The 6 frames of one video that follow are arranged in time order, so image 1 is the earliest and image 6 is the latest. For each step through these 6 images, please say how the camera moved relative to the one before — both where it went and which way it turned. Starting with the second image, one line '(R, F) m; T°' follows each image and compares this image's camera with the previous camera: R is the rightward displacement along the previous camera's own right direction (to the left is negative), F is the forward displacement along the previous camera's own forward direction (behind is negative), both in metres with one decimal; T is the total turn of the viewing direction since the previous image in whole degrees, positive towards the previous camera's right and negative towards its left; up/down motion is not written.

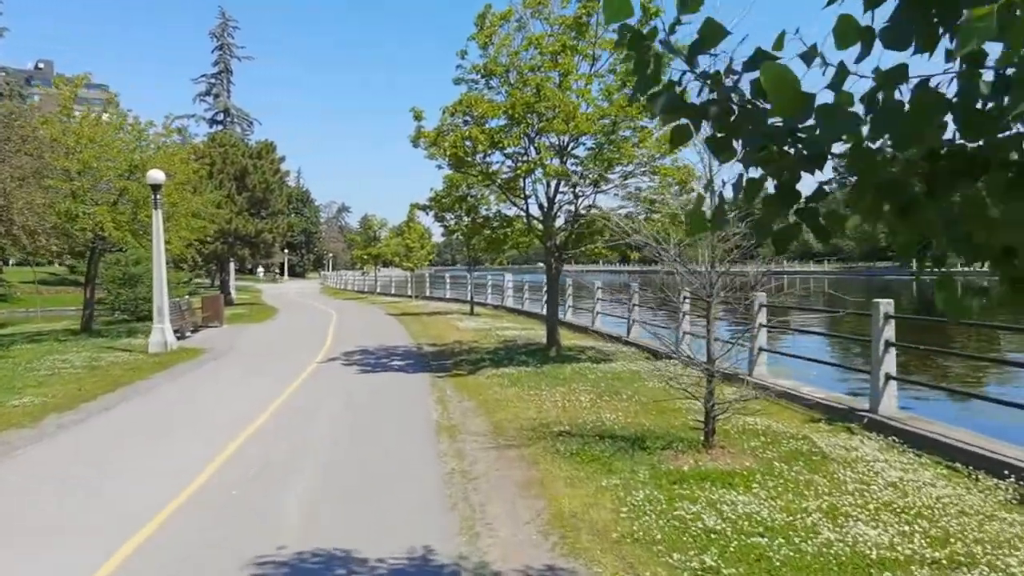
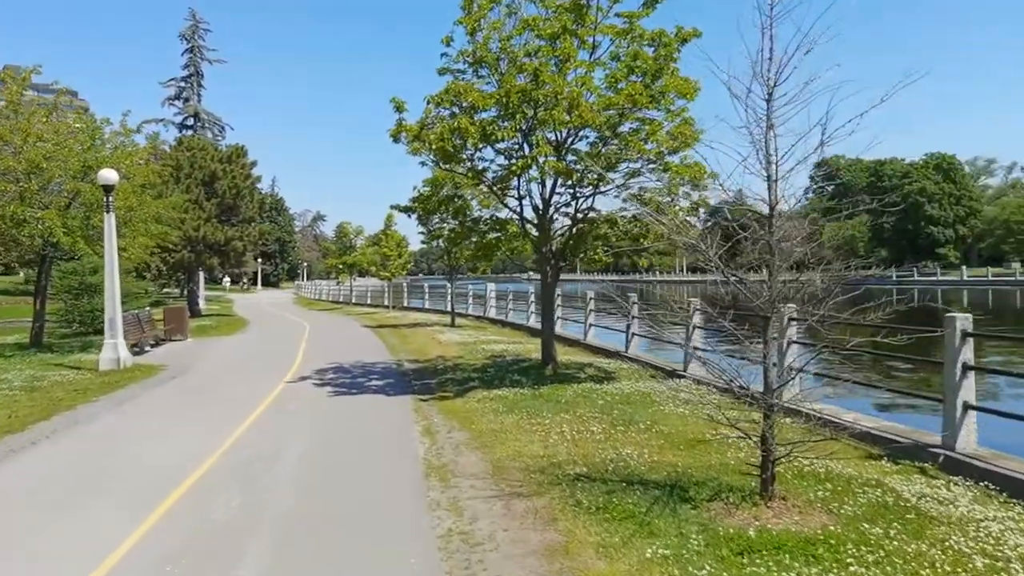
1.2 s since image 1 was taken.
(-0.3, +1.6) m; +2°
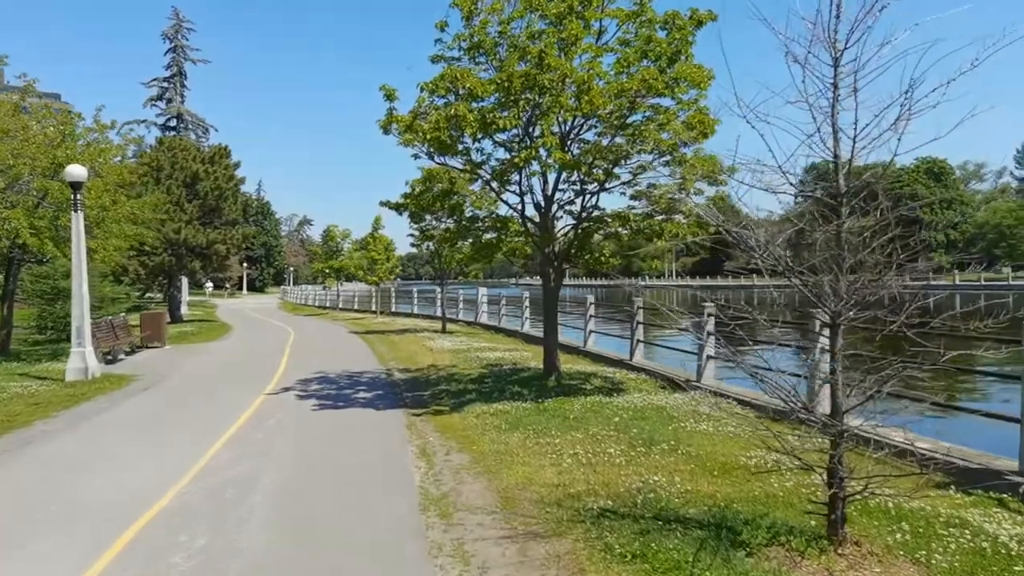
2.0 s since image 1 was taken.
(-0.2, +1.1) m; +1°
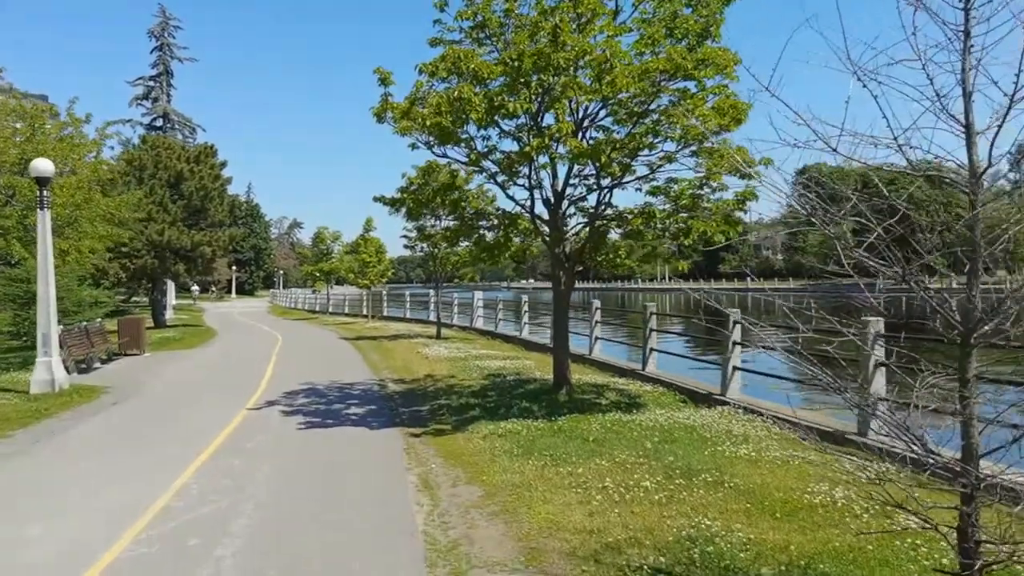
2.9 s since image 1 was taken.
(-0.2, +1.2) m; +1°
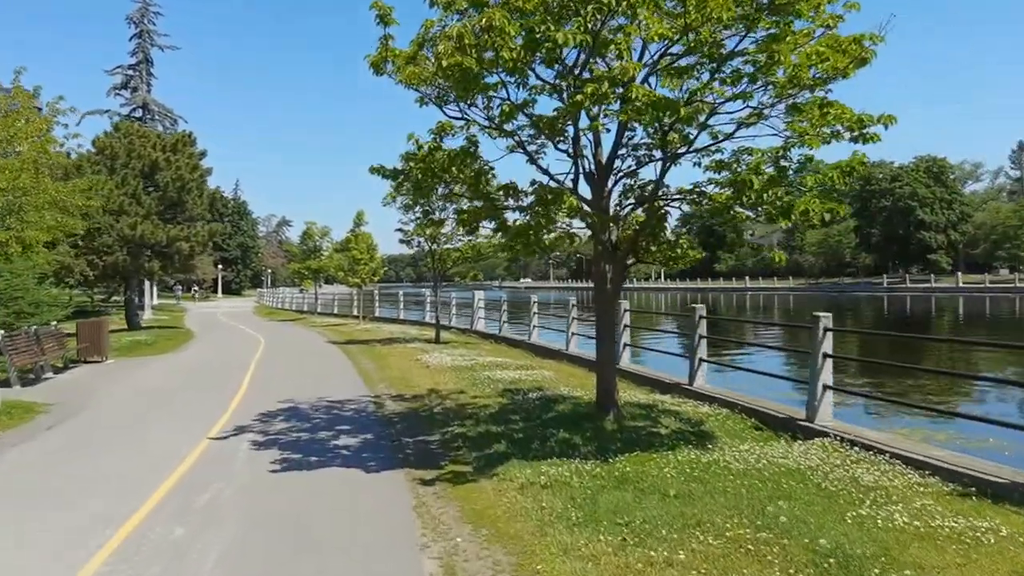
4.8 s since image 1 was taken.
(-0.5, +2.6) m; +1°
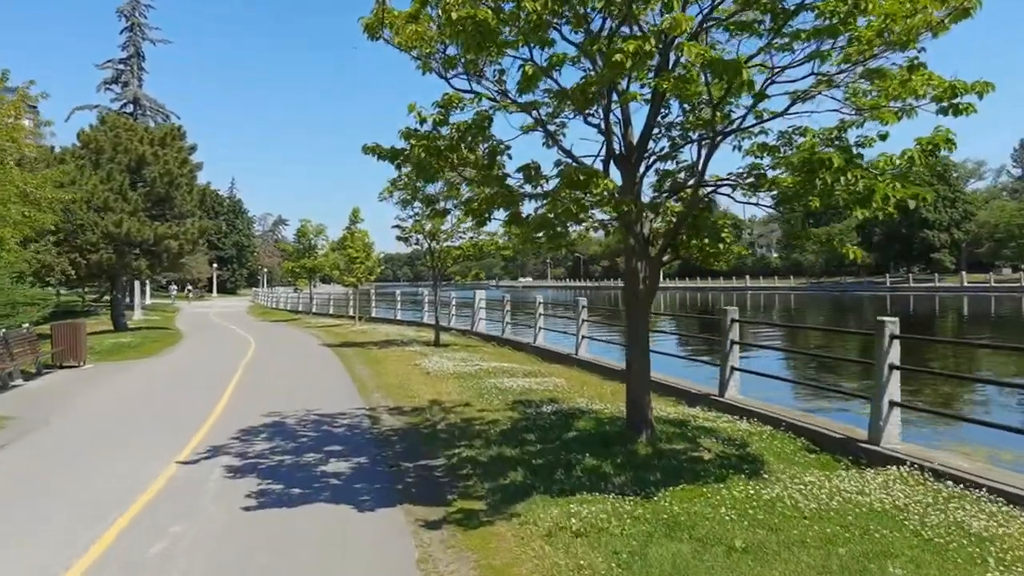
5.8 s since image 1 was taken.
(-0.2, +1.3) m; 0°
